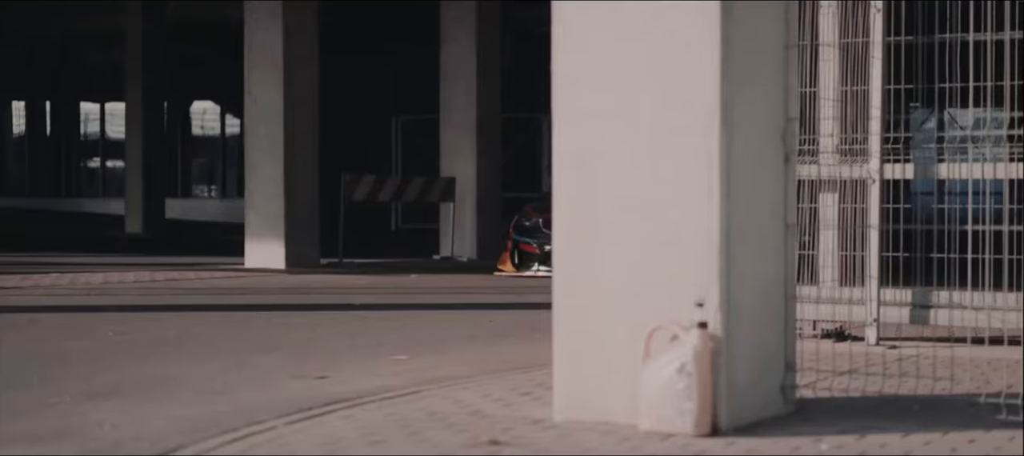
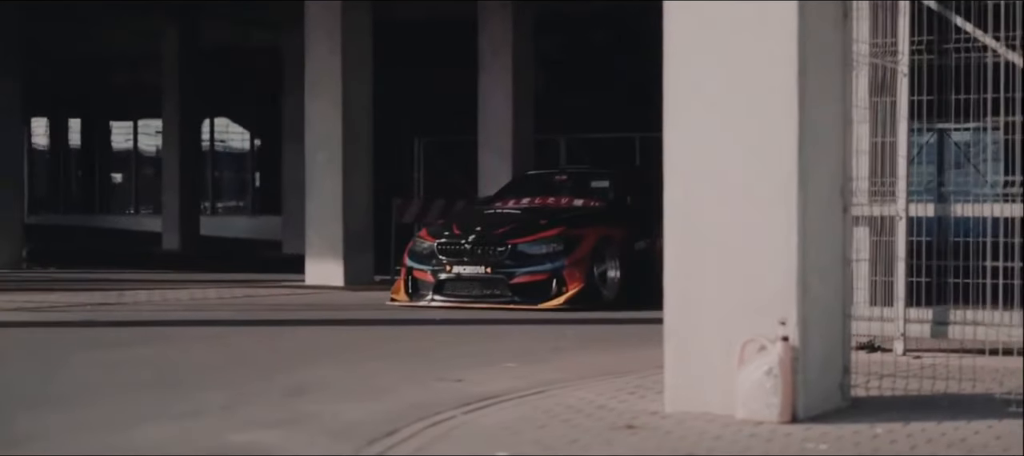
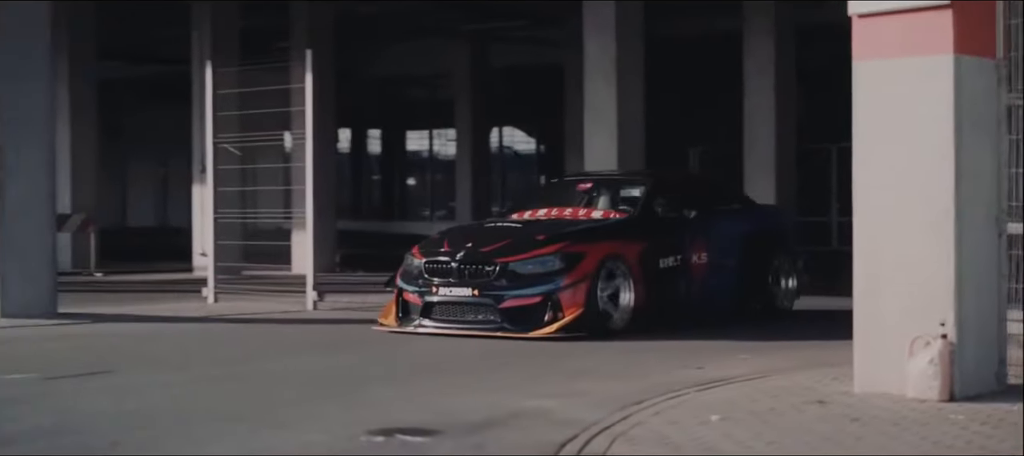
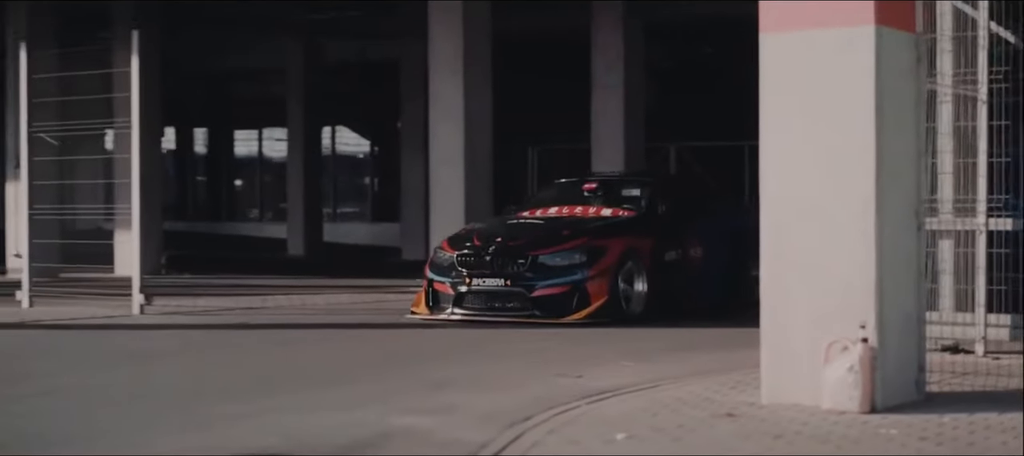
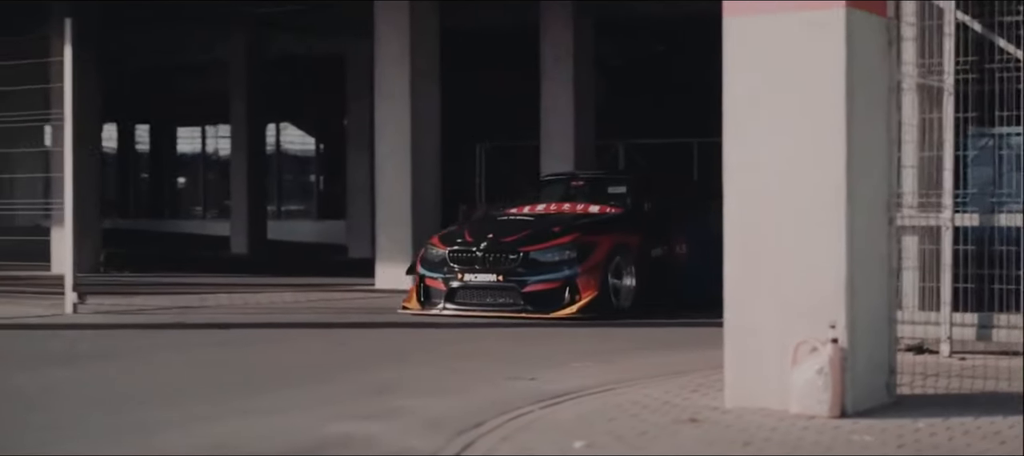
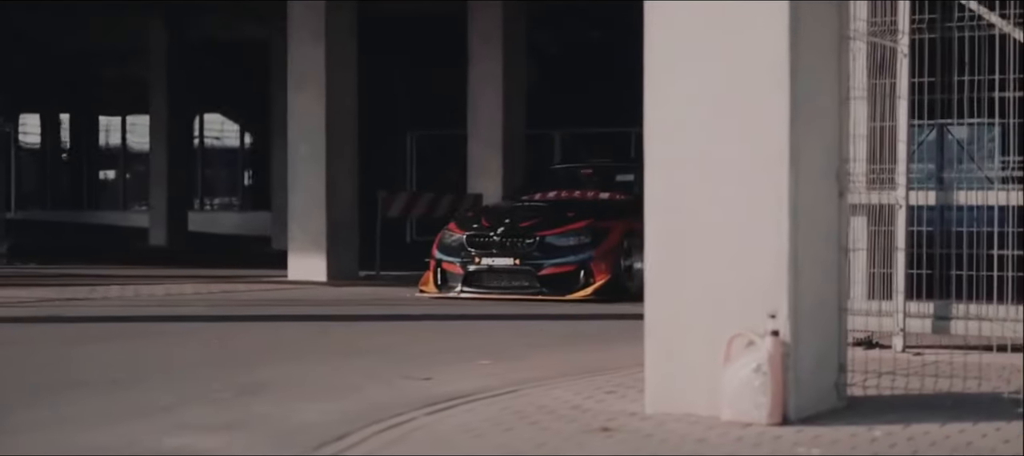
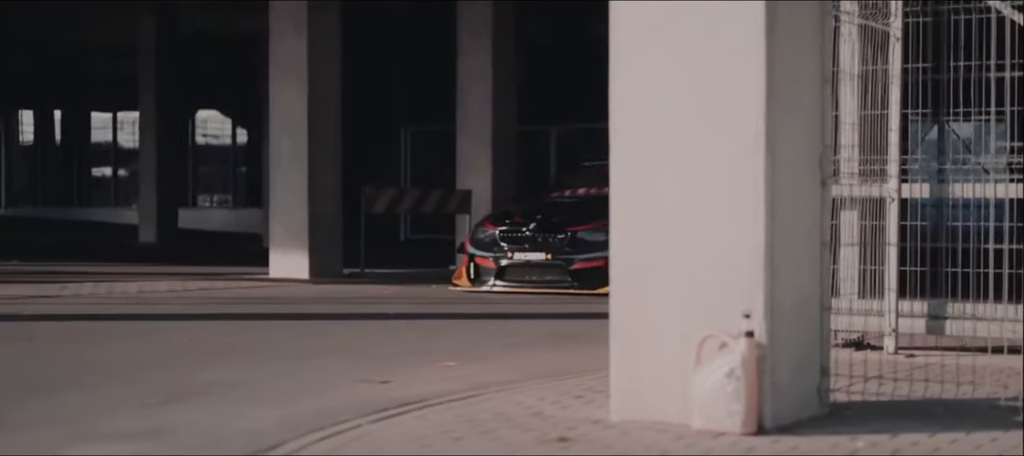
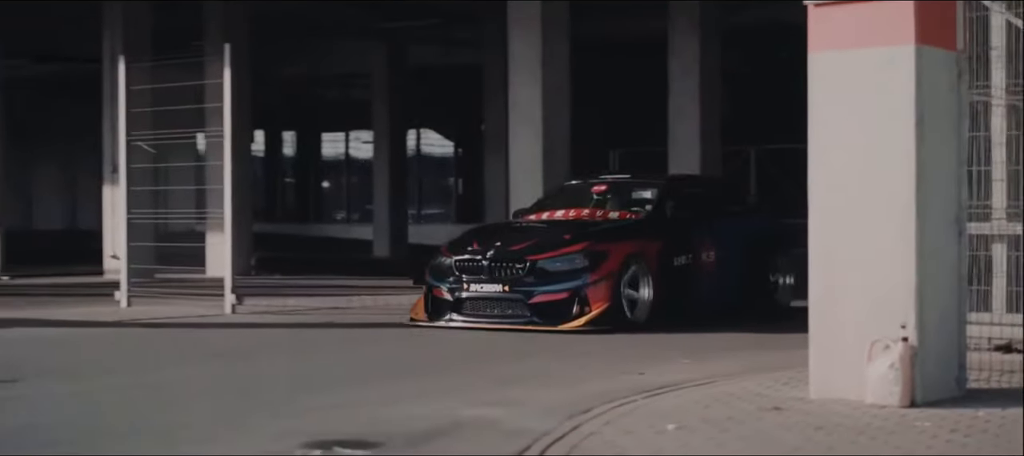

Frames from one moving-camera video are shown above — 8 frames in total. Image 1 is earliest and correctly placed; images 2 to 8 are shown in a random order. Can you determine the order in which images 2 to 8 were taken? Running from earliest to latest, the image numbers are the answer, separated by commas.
7, 6, 2, 5, 4, 8, 3
